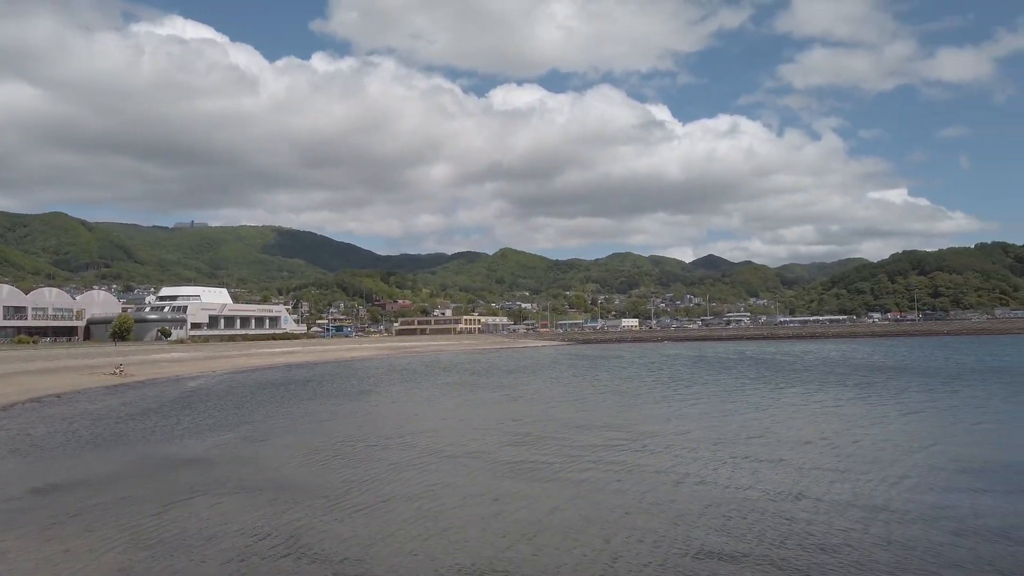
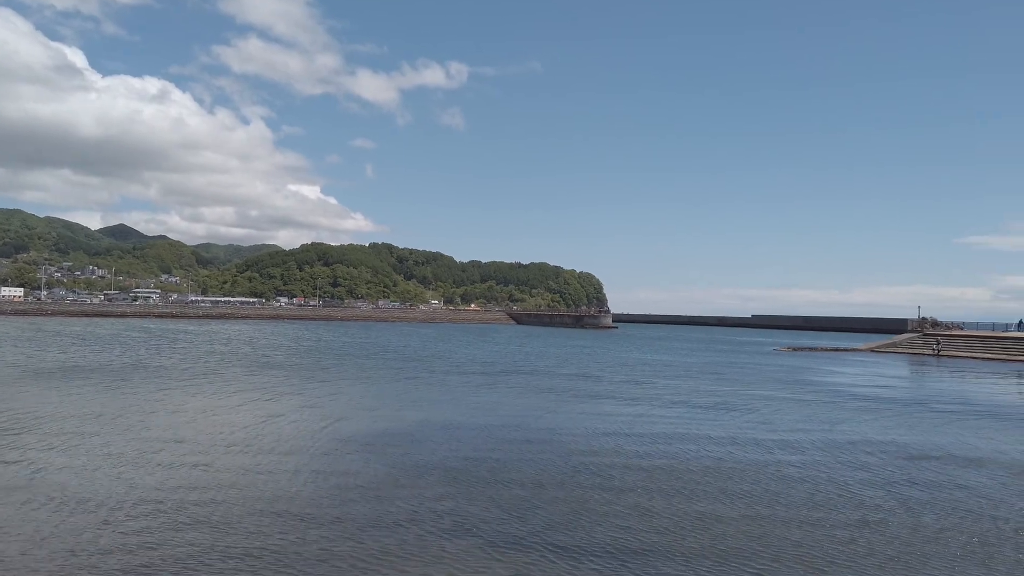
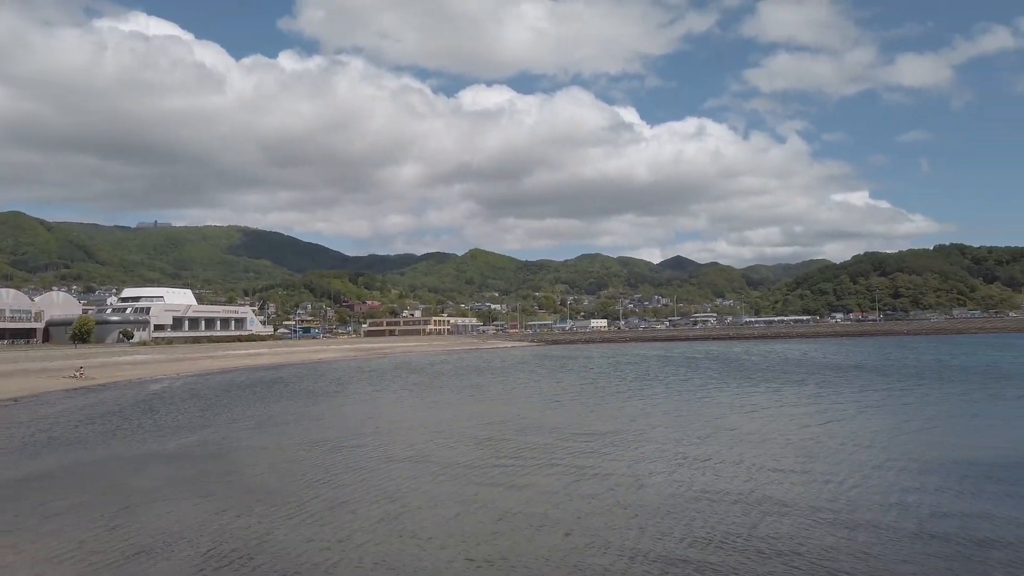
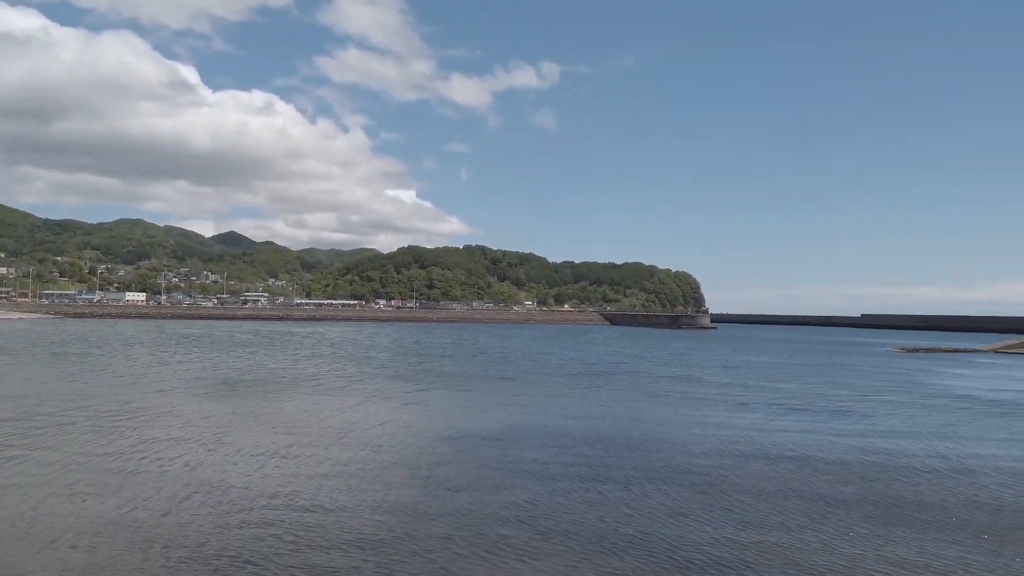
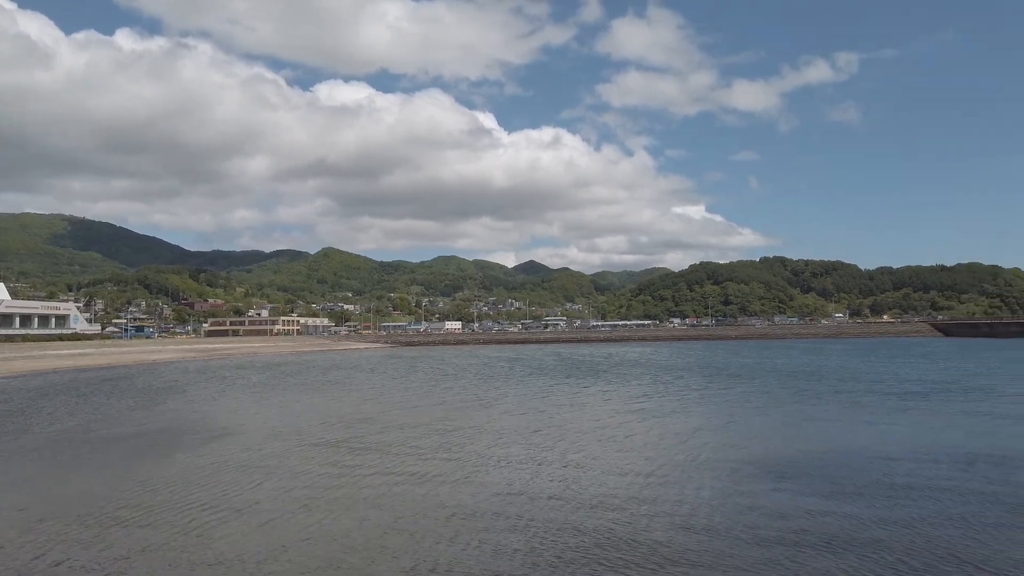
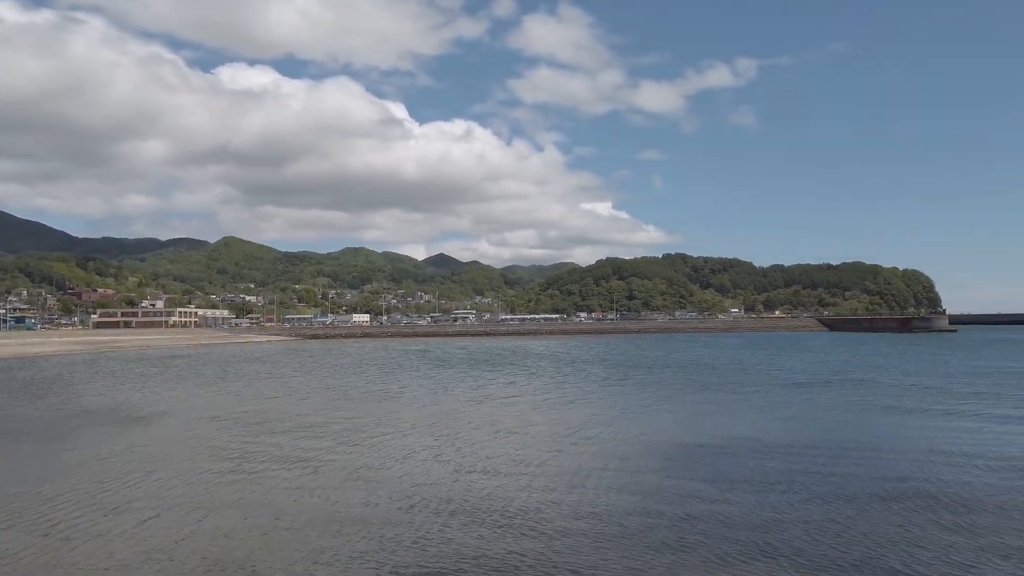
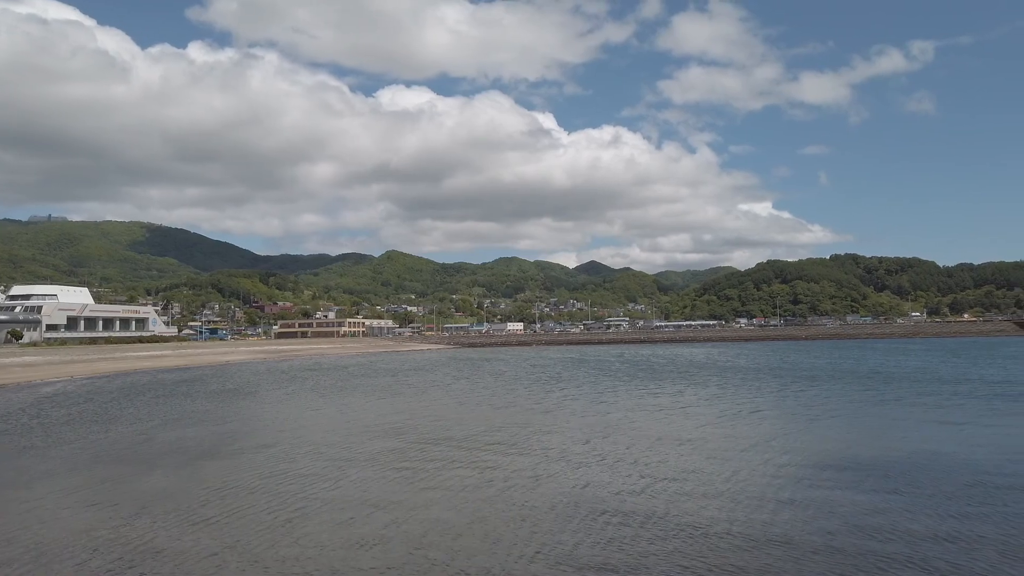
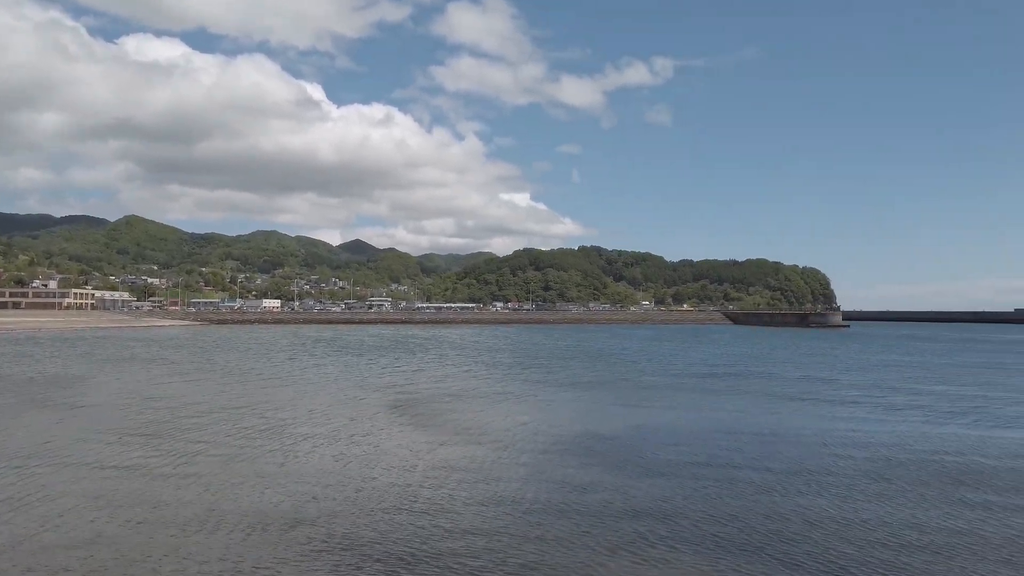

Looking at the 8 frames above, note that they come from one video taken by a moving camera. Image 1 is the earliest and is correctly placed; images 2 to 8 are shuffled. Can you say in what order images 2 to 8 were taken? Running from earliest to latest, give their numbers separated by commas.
3, 7, 5, 6, 8, 4, 2
